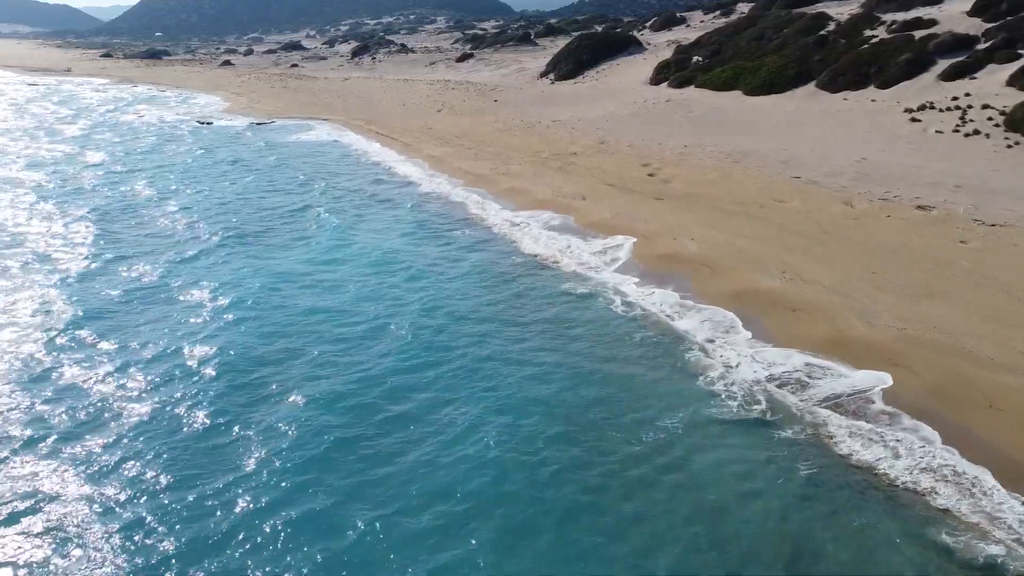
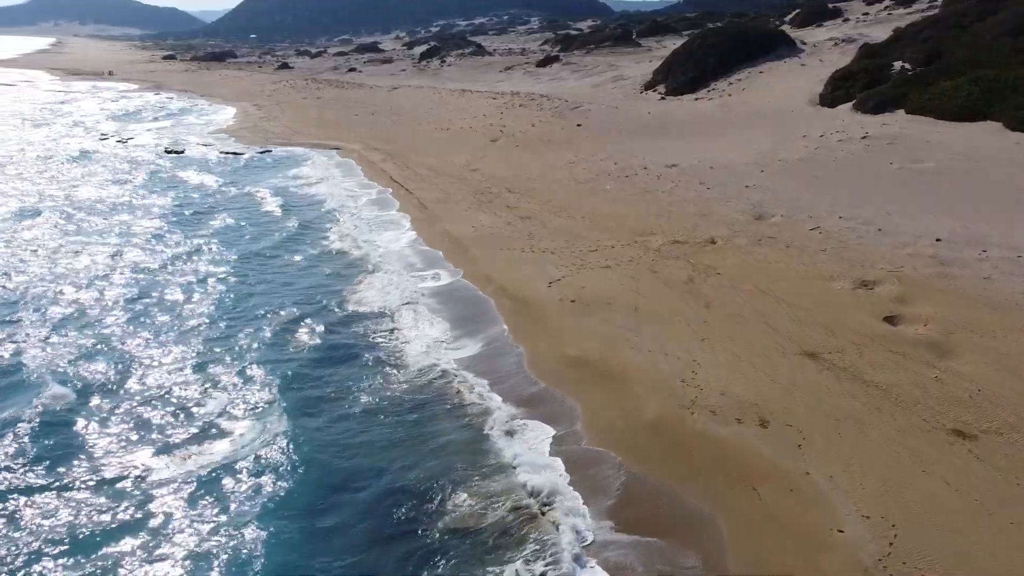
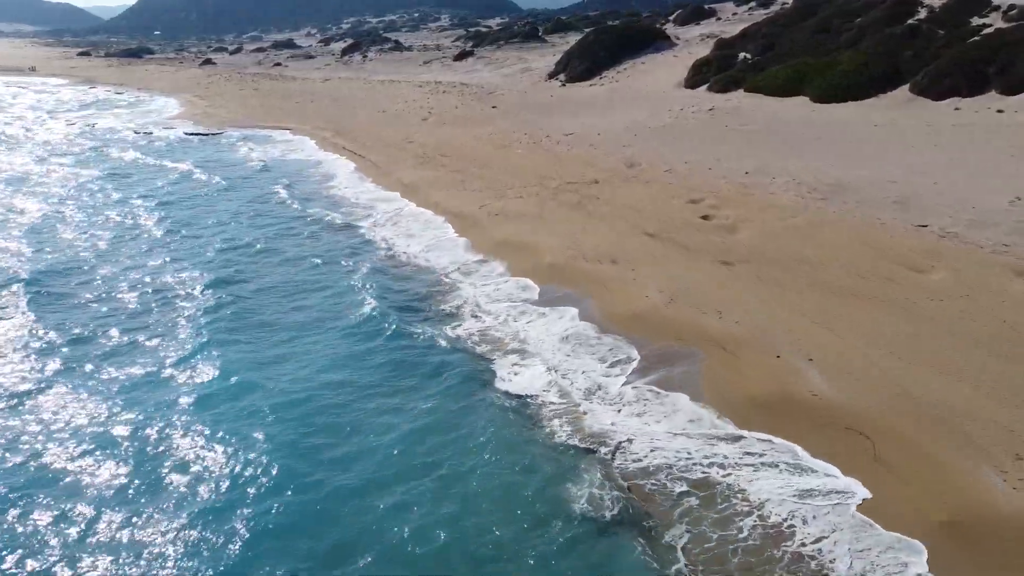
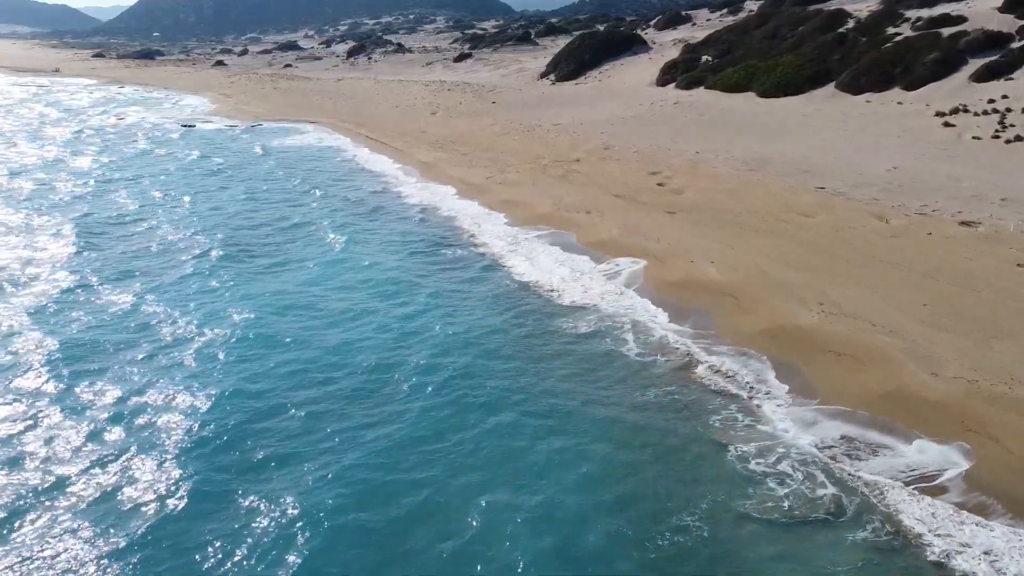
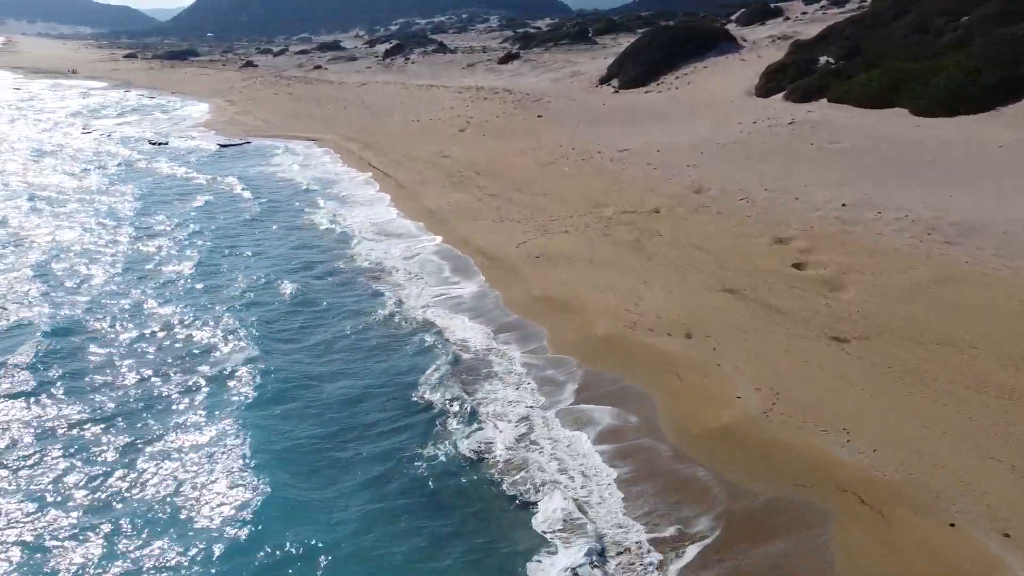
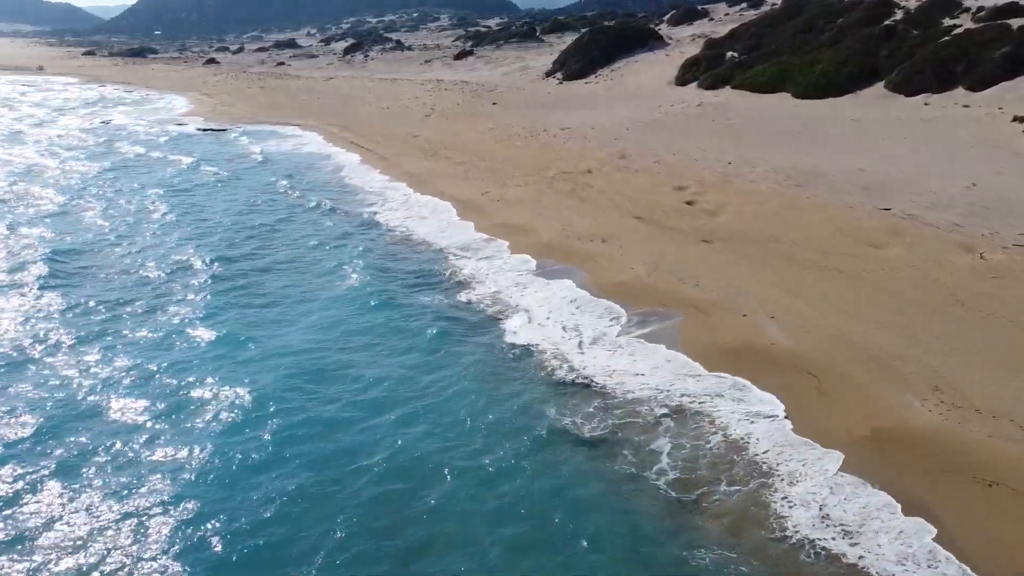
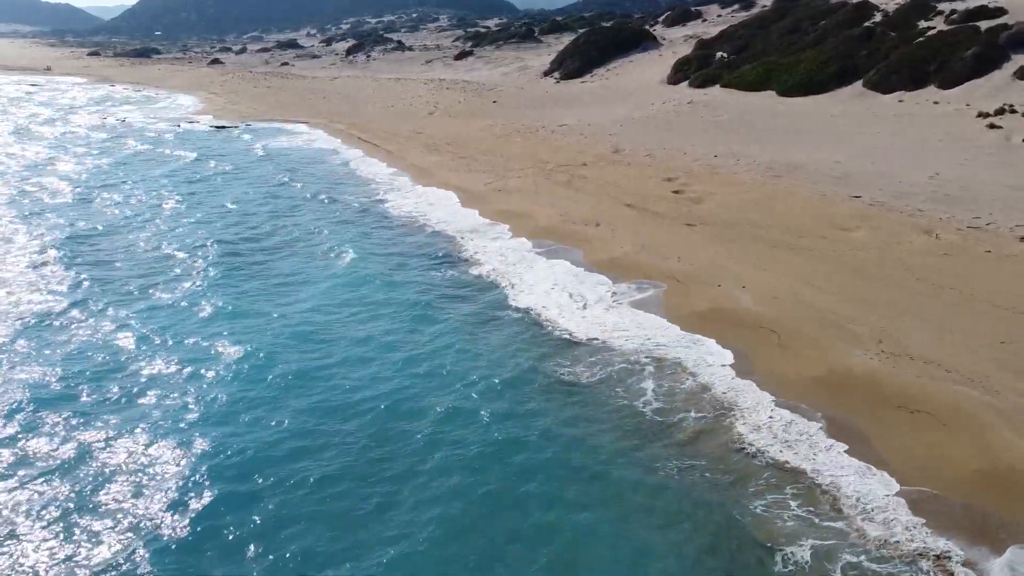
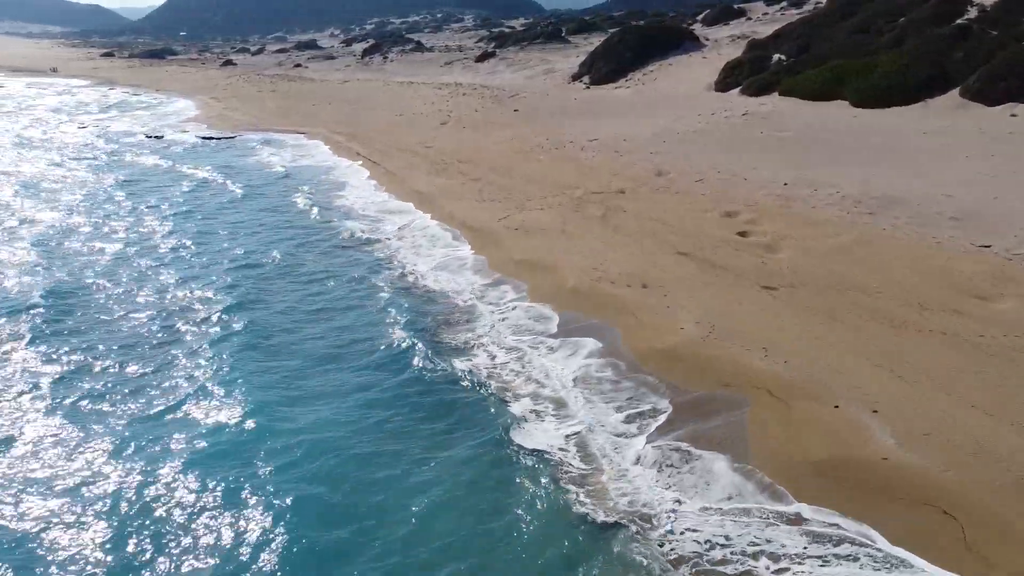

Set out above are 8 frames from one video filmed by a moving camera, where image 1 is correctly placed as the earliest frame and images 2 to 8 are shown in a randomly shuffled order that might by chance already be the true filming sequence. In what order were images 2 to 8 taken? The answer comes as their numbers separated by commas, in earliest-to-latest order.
4, 7, 6, 3, 8, 5, 2
